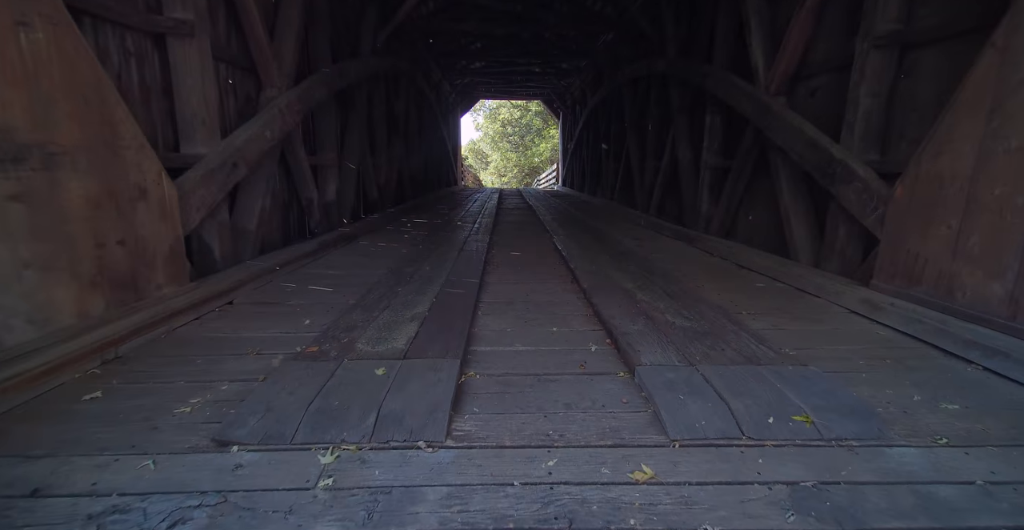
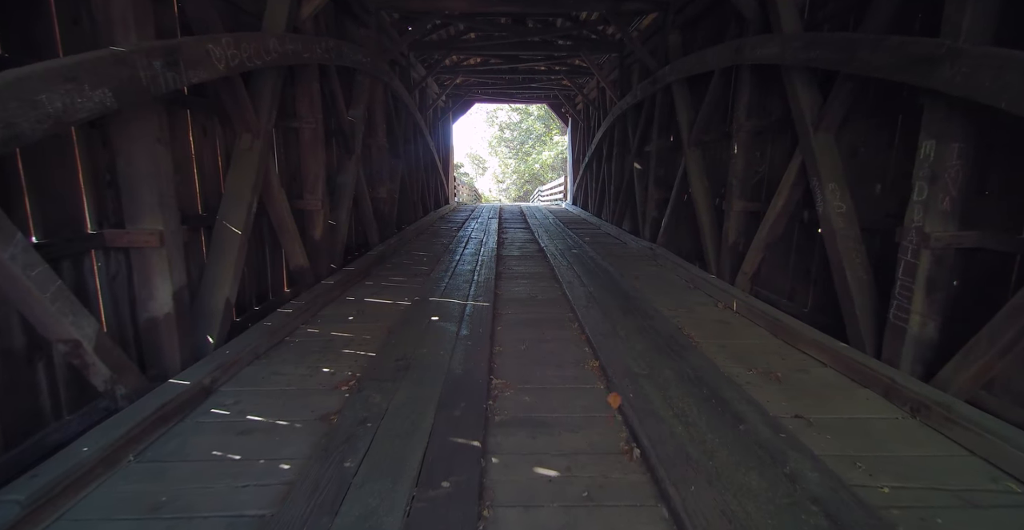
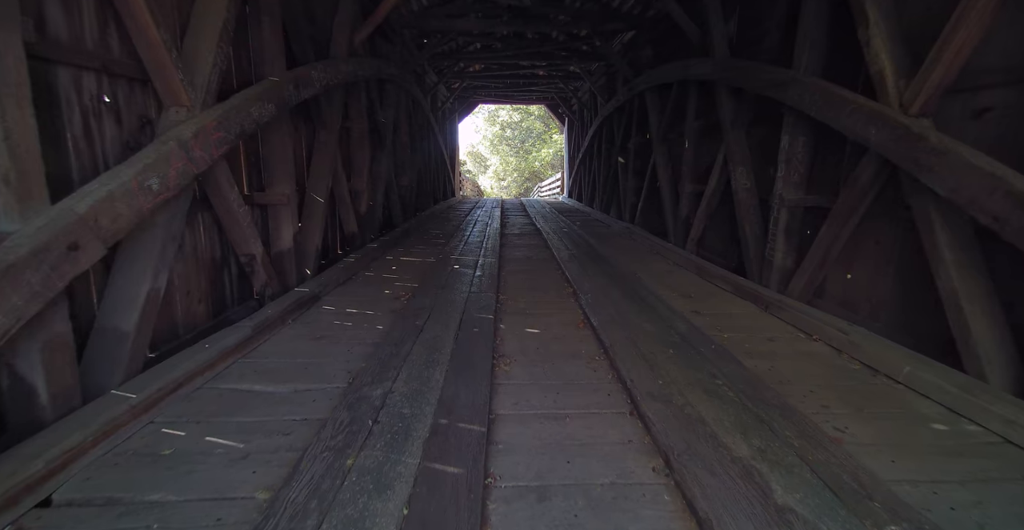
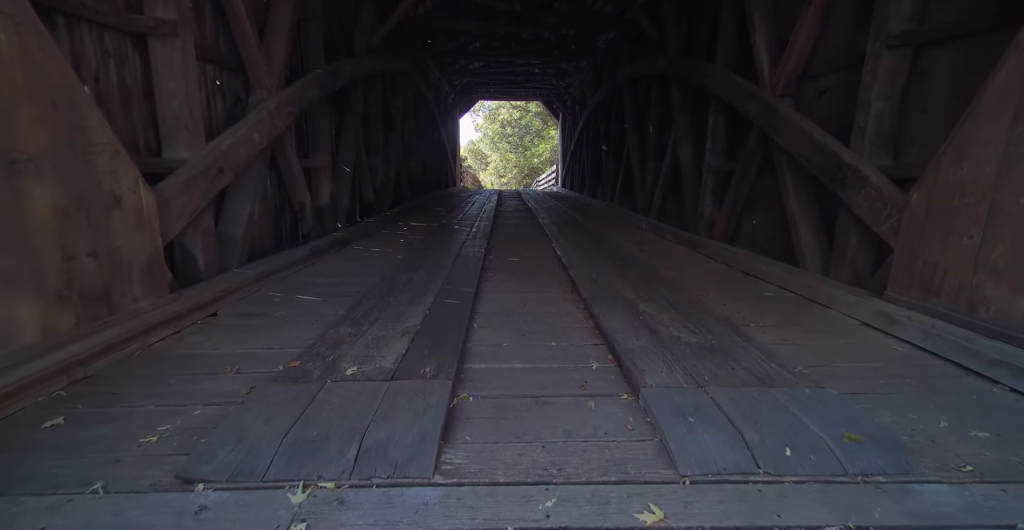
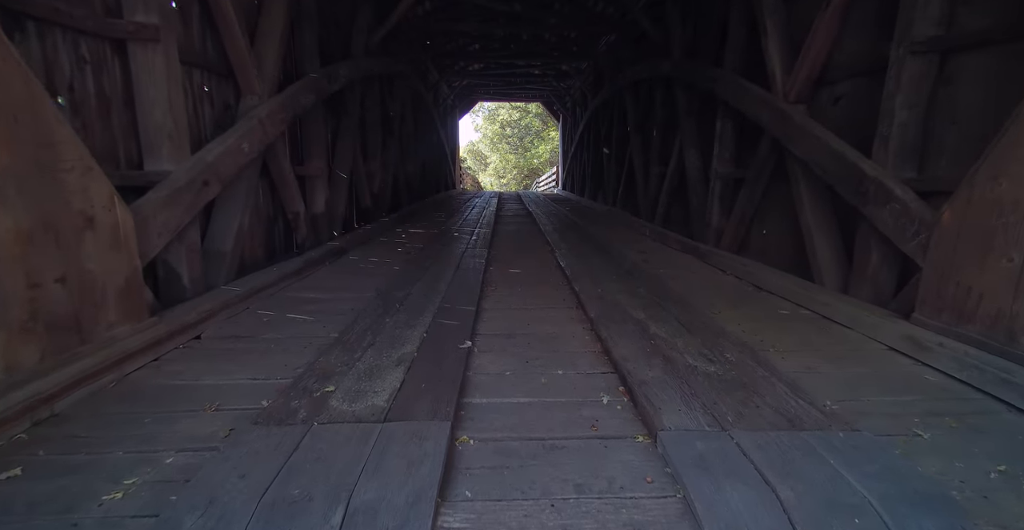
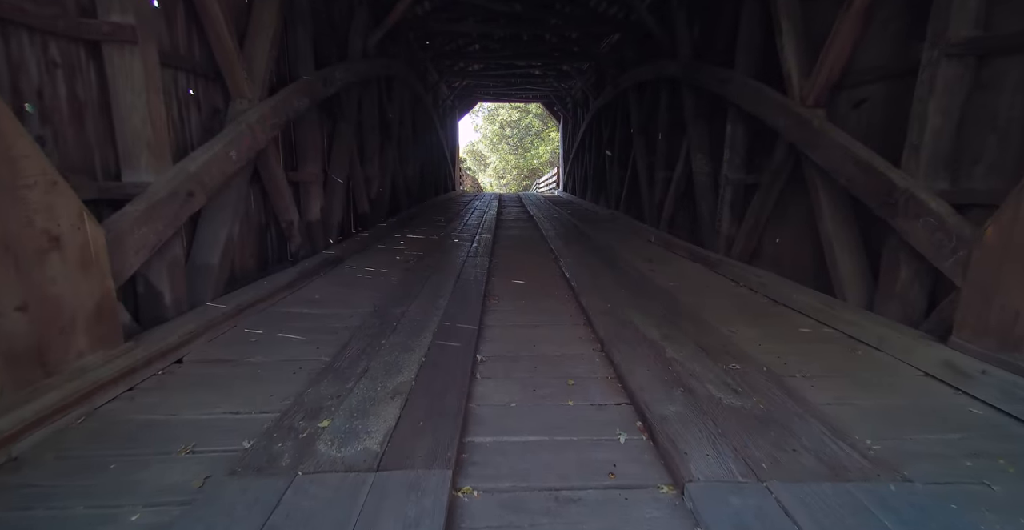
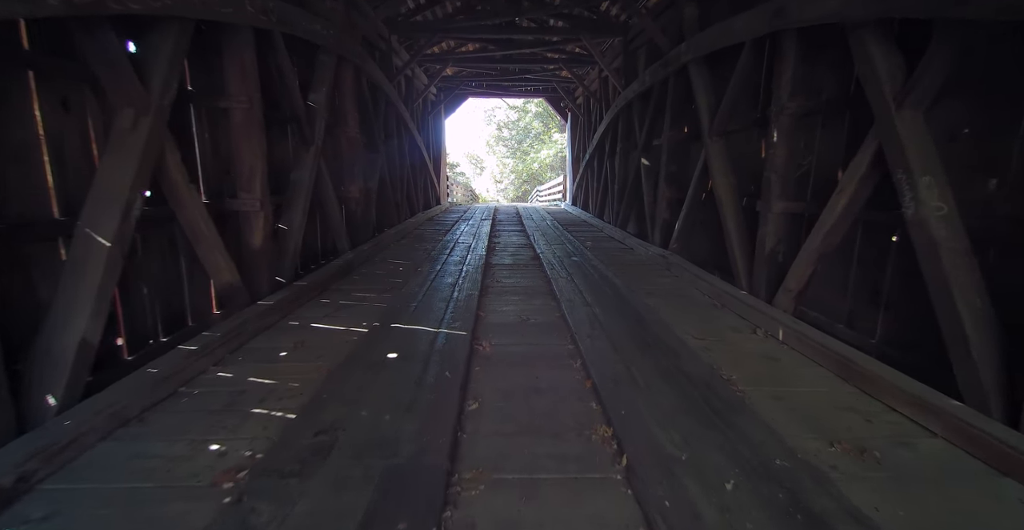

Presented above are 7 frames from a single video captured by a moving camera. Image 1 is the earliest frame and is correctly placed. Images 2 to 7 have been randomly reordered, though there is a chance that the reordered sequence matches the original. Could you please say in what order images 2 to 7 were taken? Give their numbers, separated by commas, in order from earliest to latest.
4, 5, 6, 3, 2, 7
